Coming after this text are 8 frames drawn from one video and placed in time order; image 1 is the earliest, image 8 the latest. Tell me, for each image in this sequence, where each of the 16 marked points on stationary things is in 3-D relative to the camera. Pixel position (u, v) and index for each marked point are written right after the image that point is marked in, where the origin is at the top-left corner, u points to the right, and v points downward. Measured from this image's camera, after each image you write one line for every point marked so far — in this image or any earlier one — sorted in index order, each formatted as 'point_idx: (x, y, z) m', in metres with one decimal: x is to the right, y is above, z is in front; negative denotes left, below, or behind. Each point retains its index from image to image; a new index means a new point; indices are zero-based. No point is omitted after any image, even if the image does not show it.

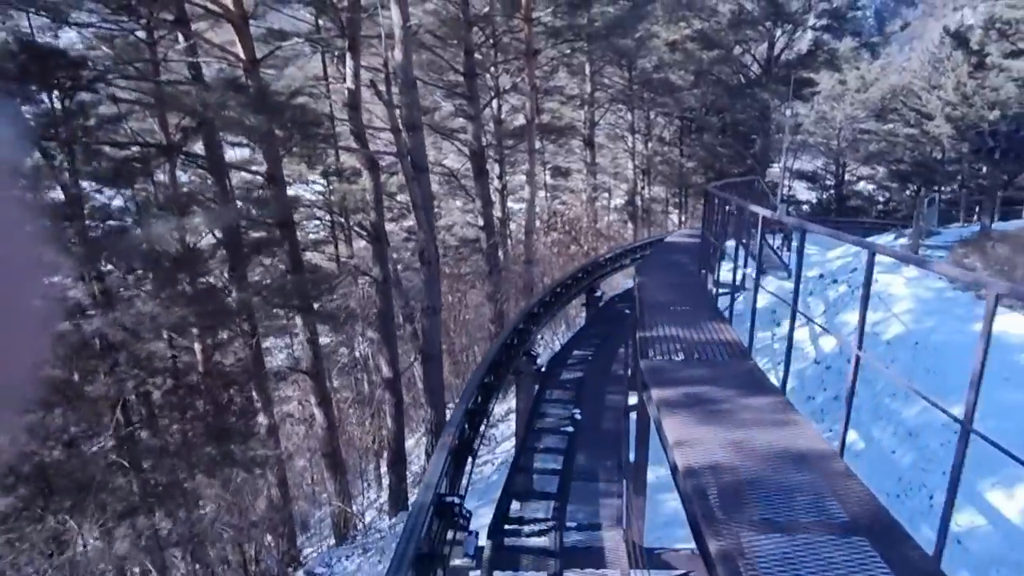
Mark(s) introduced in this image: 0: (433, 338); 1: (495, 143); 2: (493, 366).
0: (-1.1, -0.7, +11.0) m
1: (-0.4, +3.2, +17.1) m
2: (-0.1, -0.6, +6.3) m
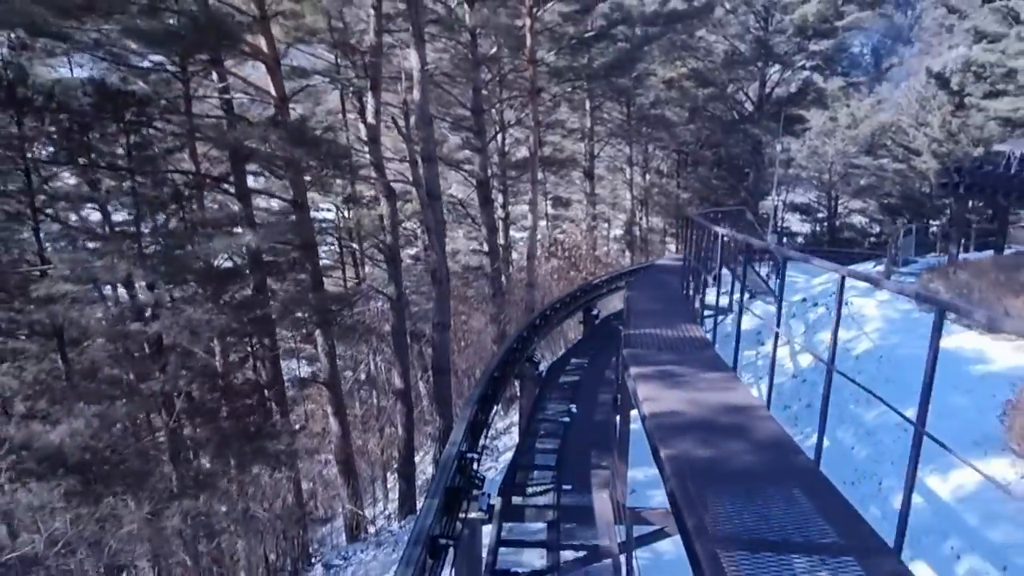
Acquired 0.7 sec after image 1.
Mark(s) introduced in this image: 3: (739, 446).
0: (-1.0, -1.0, +11.9) m
1: (-0.3, +2.6, +18.2) m
2: (-0.1, -0.7, +7.3) m
3: (+1.0, -0.7, +3.4) m
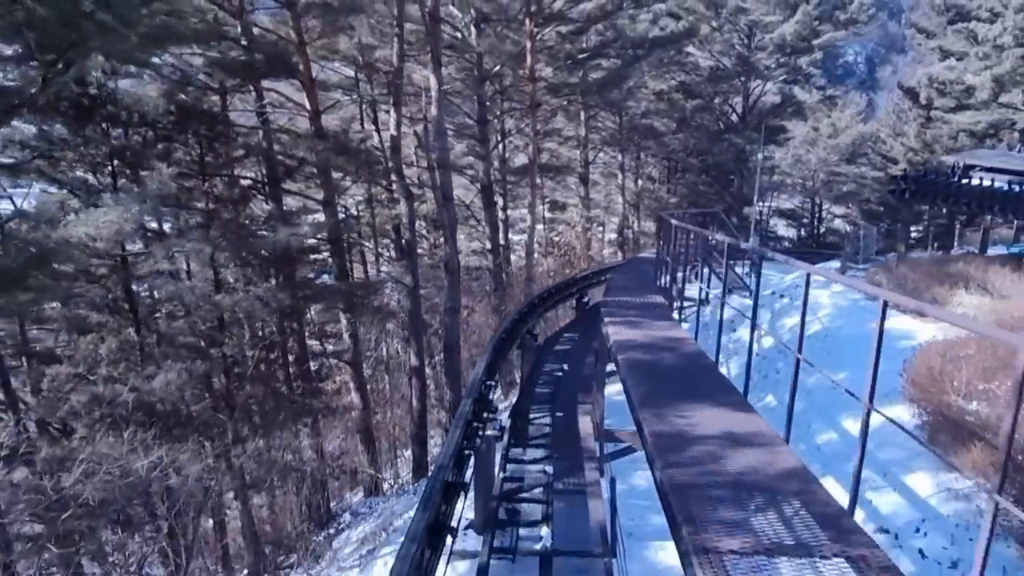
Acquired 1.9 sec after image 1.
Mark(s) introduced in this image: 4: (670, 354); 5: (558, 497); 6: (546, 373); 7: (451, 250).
0: (-1.0, -0.8, +13.7) m
1: (-0.3, +2.8, +20.0) m
2: (0.0, -0.5, +9.1) m
3: (+1.1, -0.5, +5.2) m
4: (+1.1, -0.5, +5.1) m
5: (+0.4, -1.5, +6.1) m
6: (+0.4, -1.0, +9.3) m
7: (-1.0, +0.7, +13.6) m
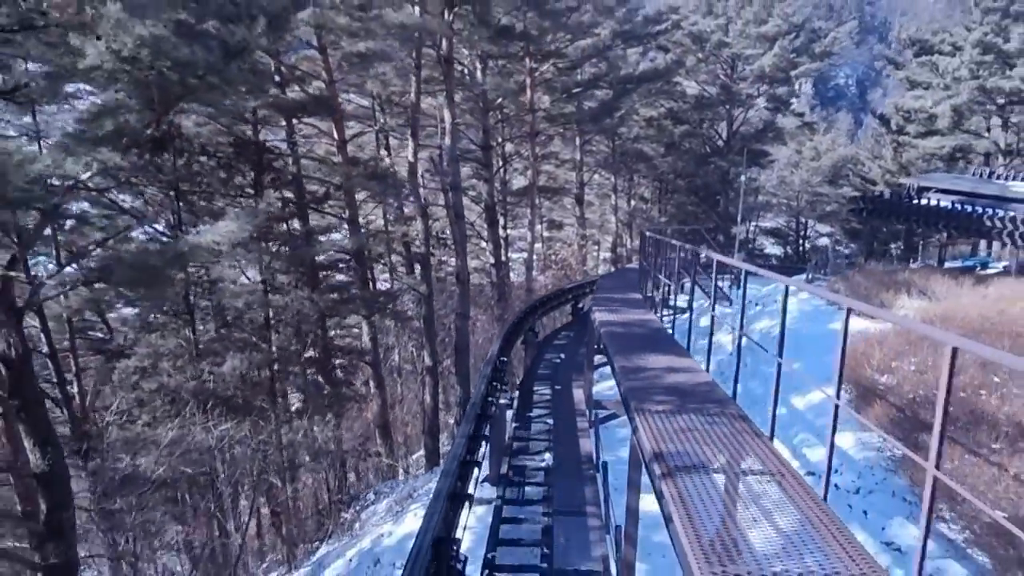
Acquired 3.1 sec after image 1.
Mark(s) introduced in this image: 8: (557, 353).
0: (-0.9, -0.9, +15.5) m
1: (-0.3, +2.5, +21.9) m
2: (0.0, -0.6, +10.9) m
3: (+1.2, -0.4, +7.0) m
4: (+1.2, -0.4, +6.9) m
5: (+0.5, -1.4, +7.9) m
6: (+0.5, -1.0, +11.1) m
7: (-1.0, +0.5, +15.4) m
8: (+0.7, -1.0, +11.6) m
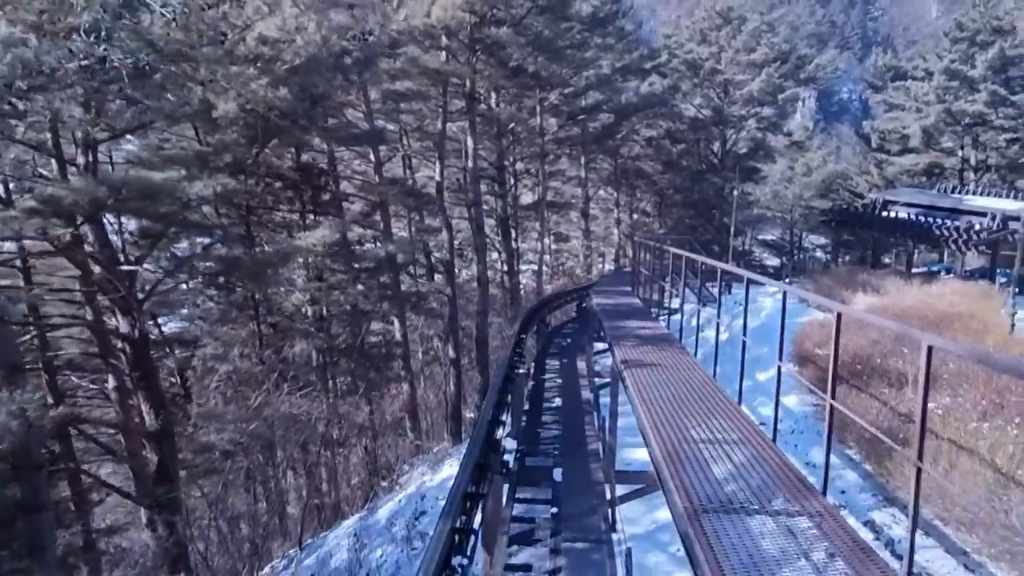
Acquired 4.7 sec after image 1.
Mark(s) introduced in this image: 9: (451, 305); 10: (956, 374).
0: (-0.6, -1.0, +17.9) m
1: (+0.1, +2.3, +24.3) m
2: (+0.3, -0.5, +13.3) m
3: (+1.4, -0.3, +9.4) m
4: (+1.4, -0.3, +9.3) m
5: (+0.7, -1.3, +10.3) m
6: (+0.8, -1.0, +13.5) m
7: (-0.7, +0.5, +17.8) m
8: (+0.9, -0.9, +13.9) m
9: (-1.4, -0.4, +18.1) m
10: (+4.9, -0.9, +8.6) m
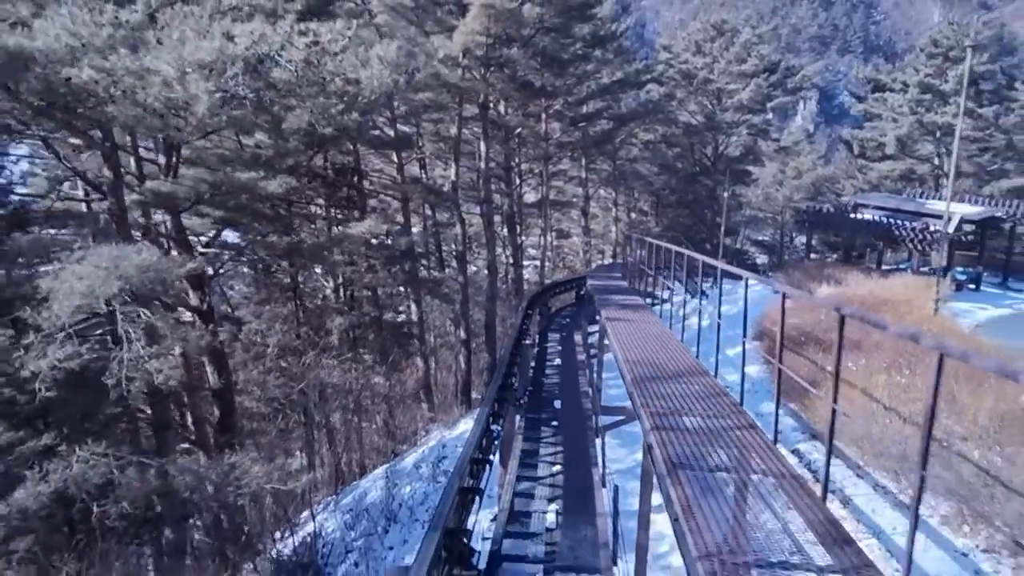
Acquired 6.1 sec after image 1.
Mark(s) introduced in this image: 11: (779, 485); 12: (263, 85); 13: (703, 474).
0: (-0.5, -0.7, +20.1) m
1: (+0.3, +2.6, +26.5) m
2: (+0.4, -0.2, +15.5) m
3: (+1.5, 0.0, +11.6) m
4: (+1.6, -0.1, +11.5) m
5: (+0.8, -1.1, +12.5) m
6: (+0.9, -0.7, +15.7) m
7: (-0.5, +0.8, +20.0) m
8: (+1.1, -0.7, +16.1) m
9: (-1.3, -0.1, +20.3) m
10: (+5.0, -0.8, +10.8) m
11: (+1.2, -0.9, +3.7) m
12: (-3.1, +2.6, +10.4) m
13: (+0.9, -0.9, +3.8) m
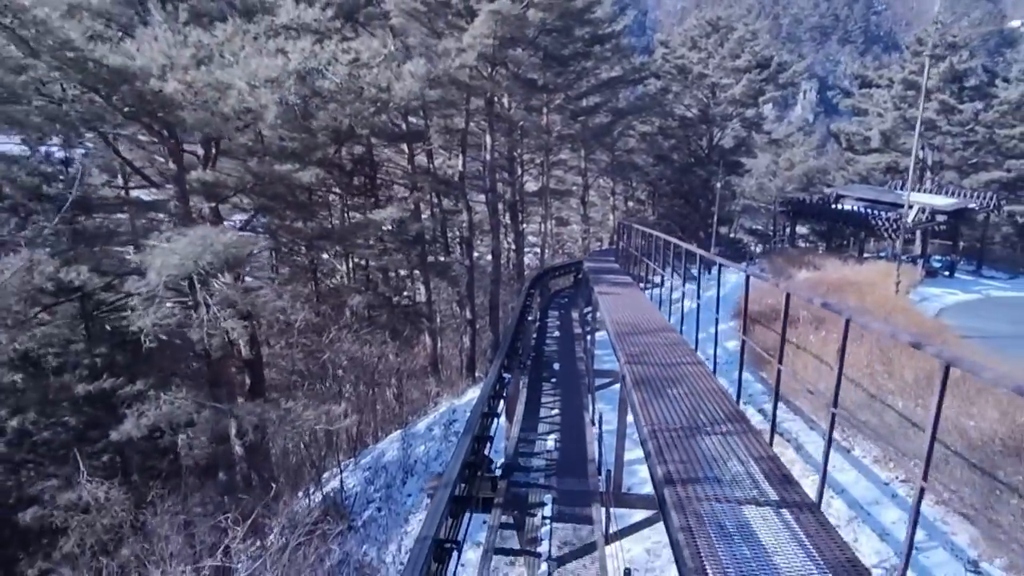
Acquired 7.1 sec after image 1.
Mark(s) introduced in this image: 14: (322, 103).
0: (-0.4, -0.2, +21.6) m
1: (+0.4, +3.2, +28.0) m
2: (+0.5, +0.1, +17.0) m
3: (+1.6, +0.3, +13.1) m
4: (+1.6, +0.2, +13.0) m
5: (+0.9, -0.7, +14.0) m
6: (+1.0, -0.4, +17.2) m
7: (-0.4, +1.2, +21.5) m
8: (+1.1, -0.3, +17.6) m
9: (-1.2, +0.4, +21.7) m
10: (+5.1, -0.5, +12.3) m
11: (+1.3, -0.7, +5.2) m
12: (-3.0, +2.9, +11.8) m
13: (+1.0, -0.7, +5.2) m
14: (-2.9, +2.8, +12.2) m
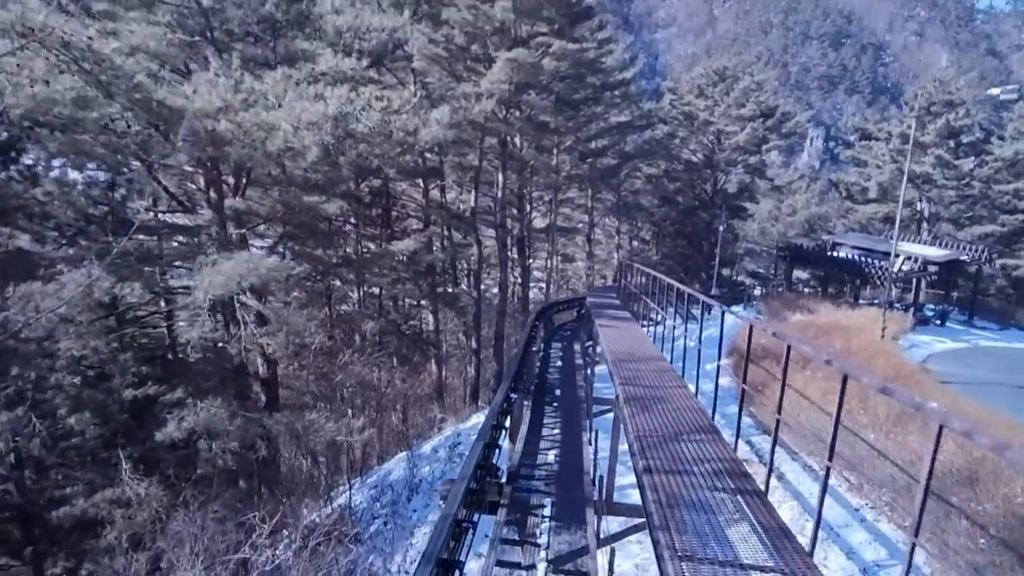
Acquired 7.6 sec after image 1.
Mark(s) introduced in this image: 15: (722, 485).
0: (-0.3, -1.1, +22.4) m
1: (+0.7, +2.0, +28.9) m
2: (+0.6, -0.6, +17.8) m
3: (+1.7, -0.3, +13.9) m
4: (+1.8, -0.4, +13.8) m
5: (+1.0, -1.4, +14.8) m
6: (+1.1, -1.1, +18.0) m
7: (-0.2, +0.3, +22.4) m
8: (+1.2, -1.1, +18.4) m
9: (-1.0, -0.5, +22.6) m
10: (+5.2, -1.2, +13.1) m
11: (+1.4, -0.9, +6.0) m
12: (-2.8, +2.5, +12.8) m
13: (+1.0, -0.9, +6.1) m
14: (-2.7, +2.4, +13.1) m
15: (+1.1, -1.1, +4.3) m
